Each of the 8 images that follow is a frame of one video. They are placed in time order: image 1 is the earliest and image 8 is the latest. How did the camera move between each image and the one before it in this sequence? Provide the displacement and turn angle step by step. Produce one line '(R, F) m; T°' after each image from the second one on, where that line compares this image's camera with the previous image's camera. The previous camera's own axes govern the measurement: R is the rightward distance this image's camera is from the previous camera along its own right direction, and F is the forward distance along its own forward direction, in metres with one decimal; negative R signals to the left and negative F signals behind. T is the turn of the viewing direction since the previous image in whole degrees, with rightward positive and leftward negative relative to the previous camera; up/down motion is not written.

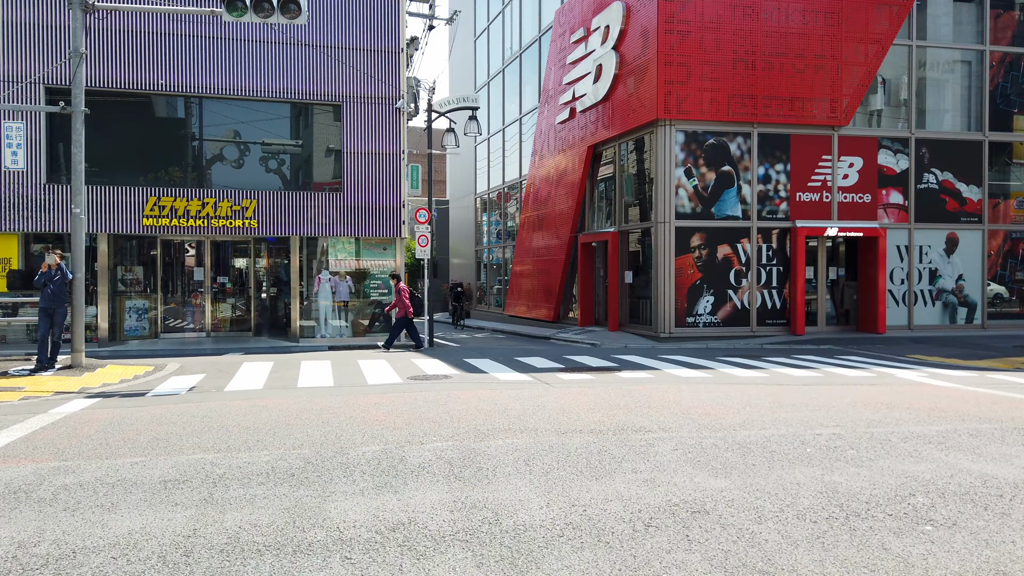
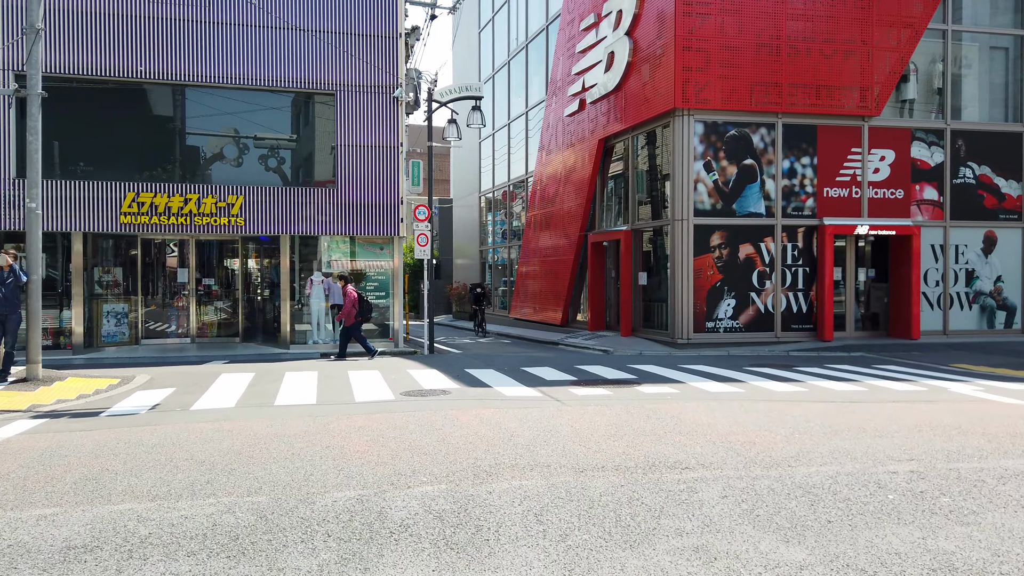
(0.0, +1.4) m; 0°
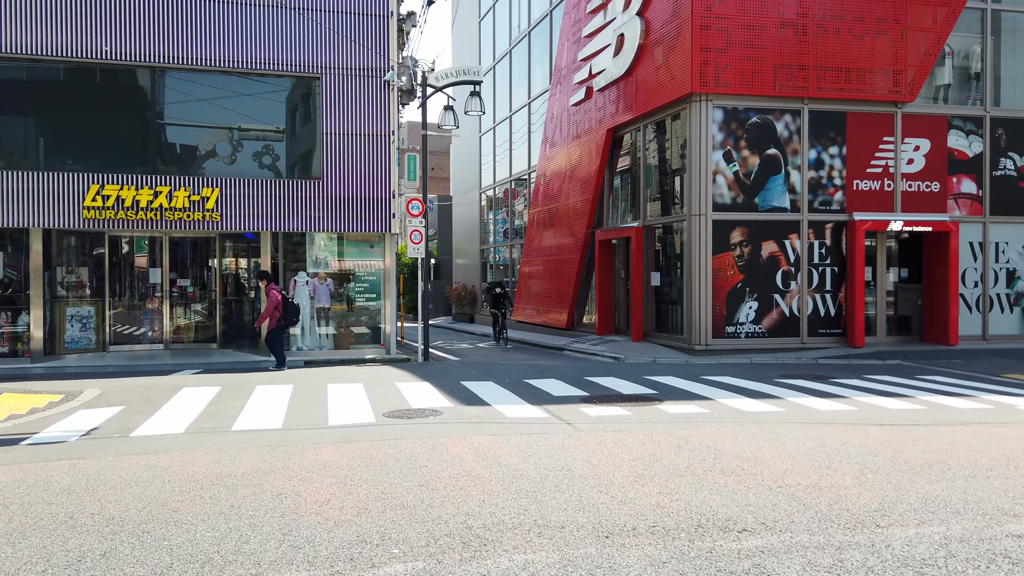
(0.0, +1.6) m; 0°
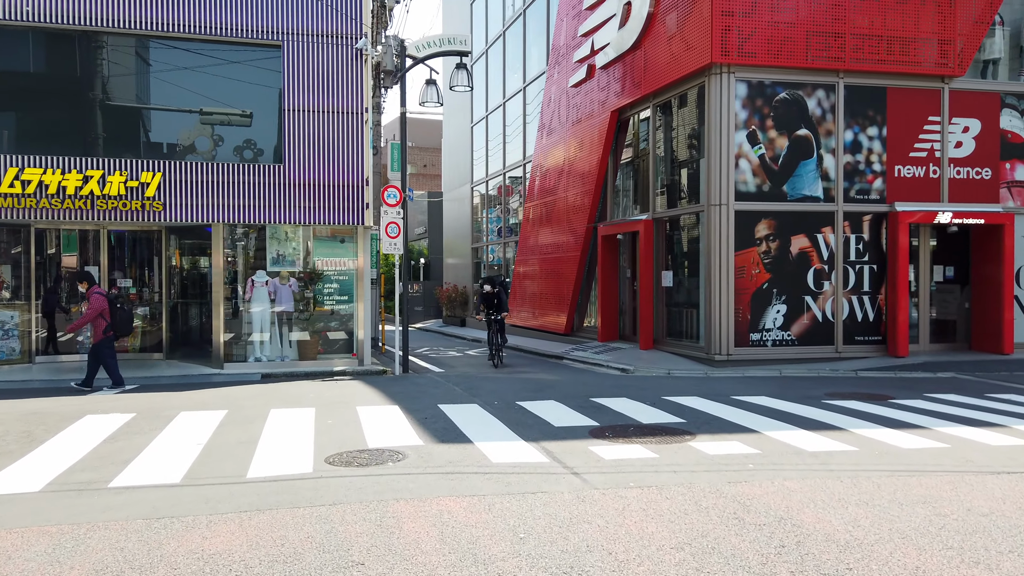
(+0.1, +2.3) m; 0°
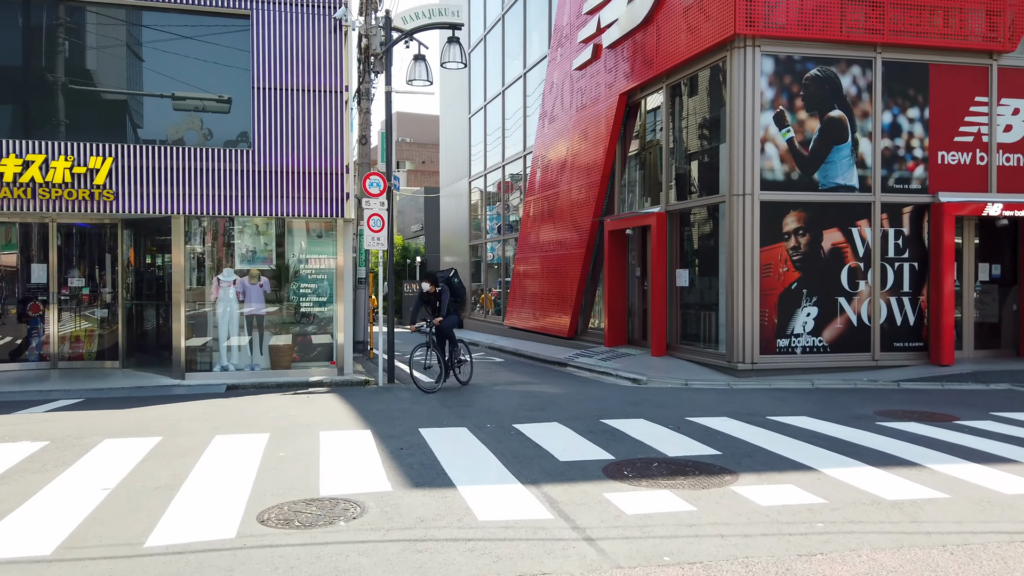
(+0.1, +1.6) m; 0°
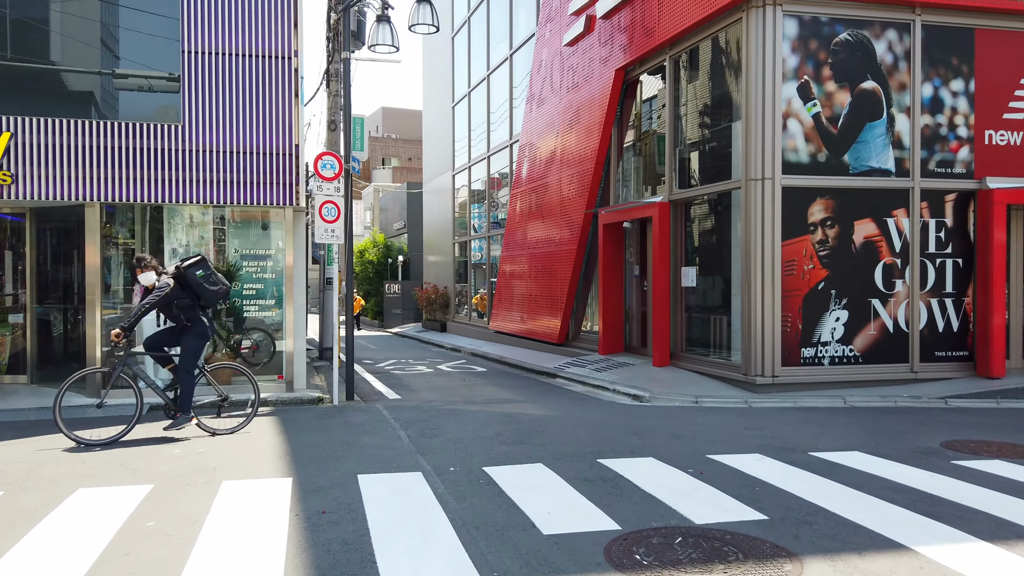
(+0.2, +2.0) m; +1°
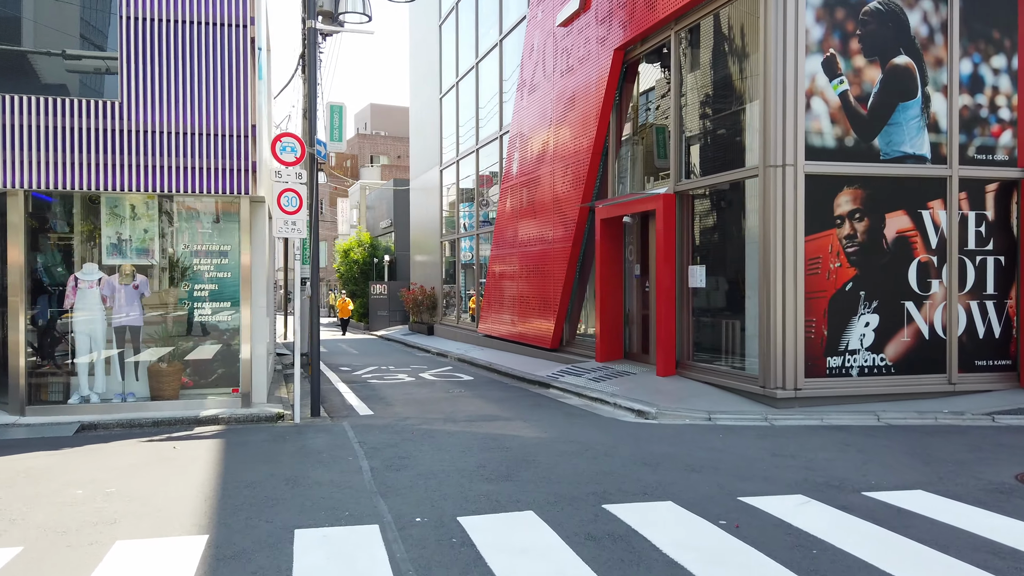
(+0.1, +1.3) m; +1°
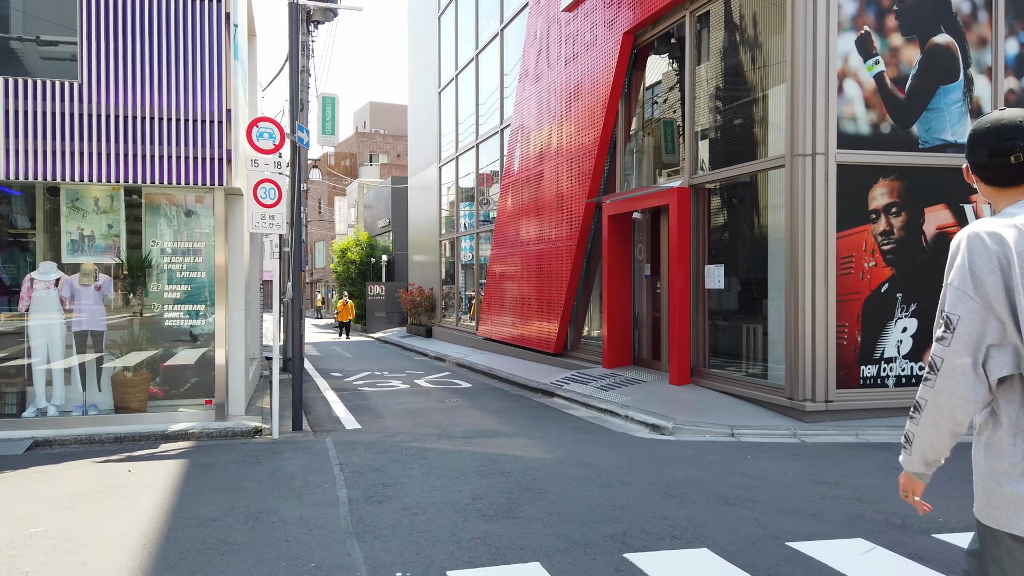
(0.0, +0.9) m; 0°
